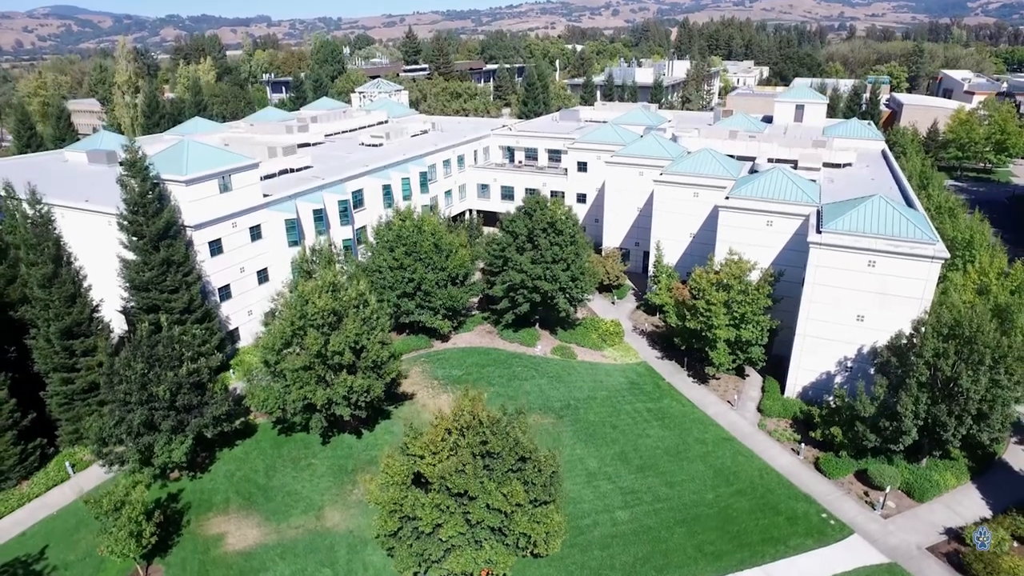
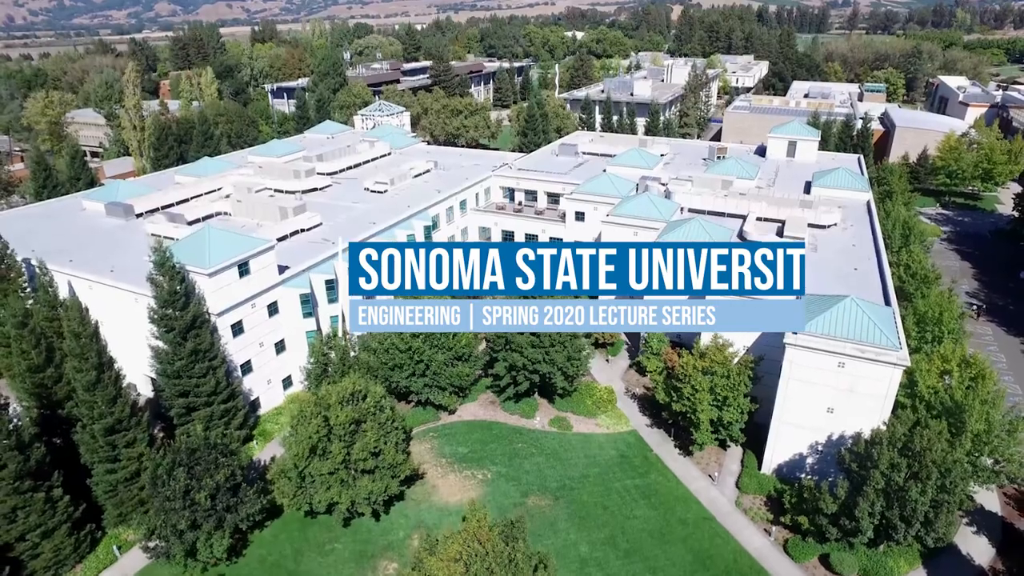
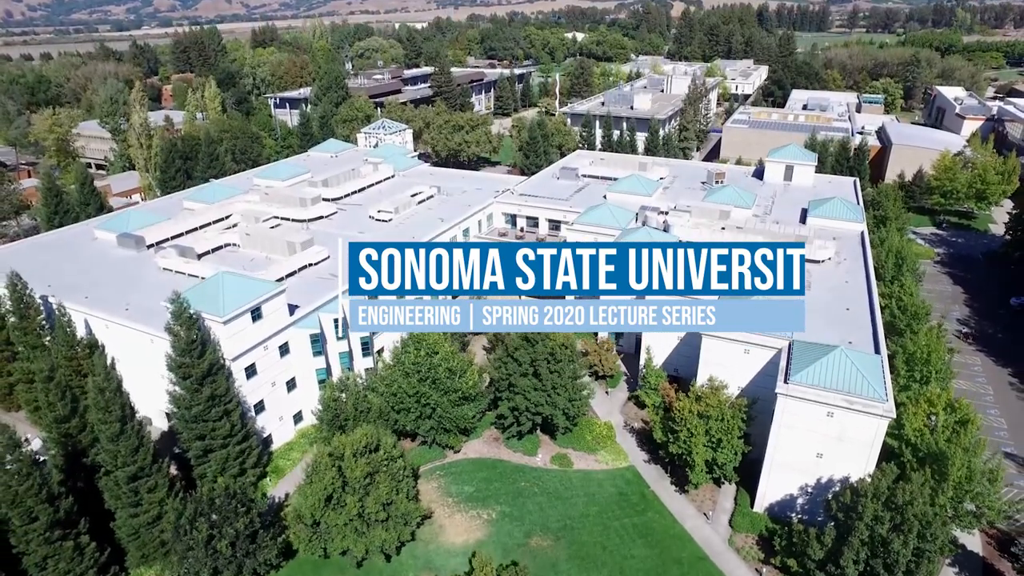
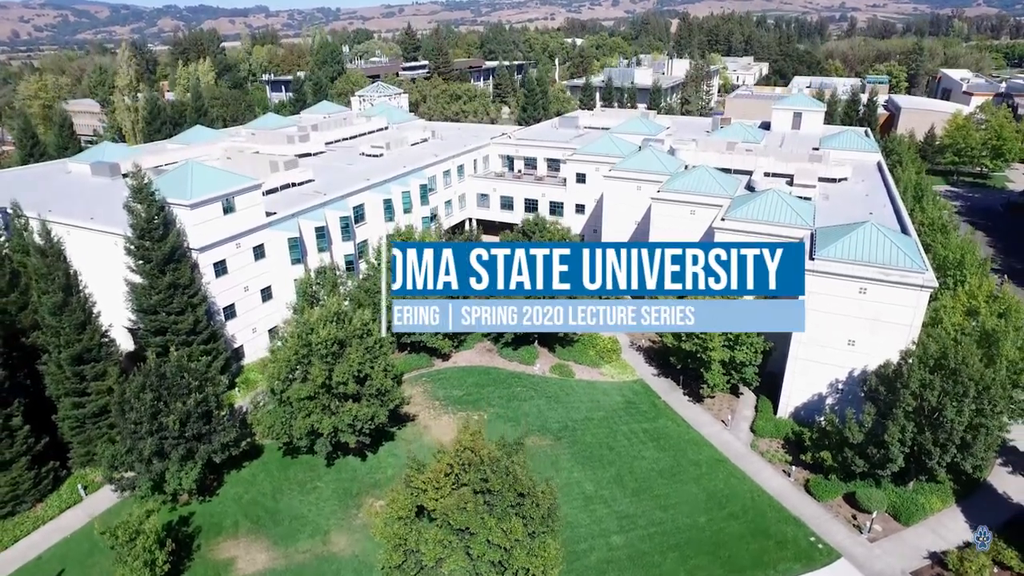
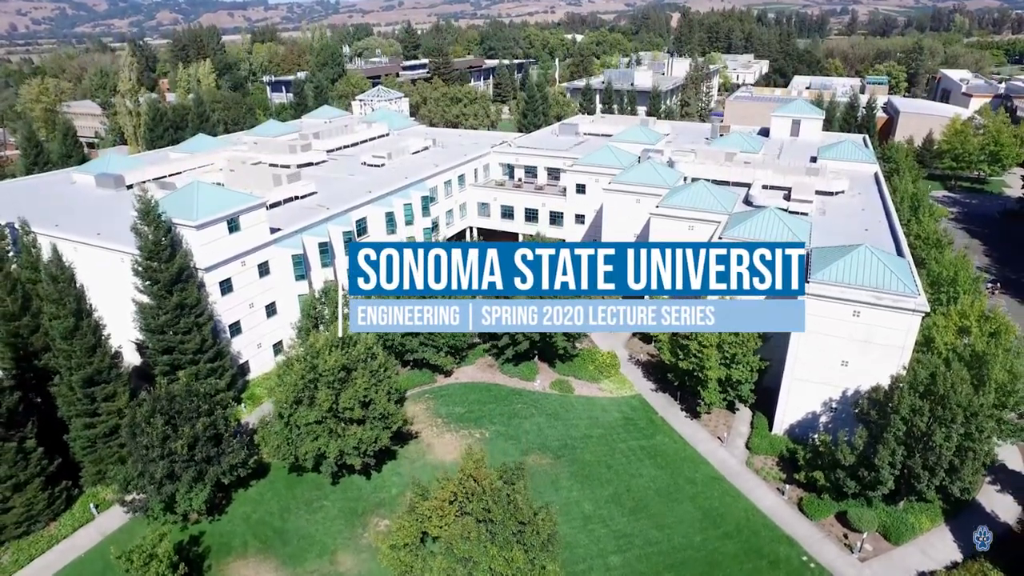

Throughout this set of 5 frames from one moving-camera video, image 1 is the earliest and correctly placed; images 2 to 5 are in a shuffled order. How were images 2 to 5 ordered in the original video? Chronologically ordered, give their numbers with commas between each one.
4, 5, 2, 3
